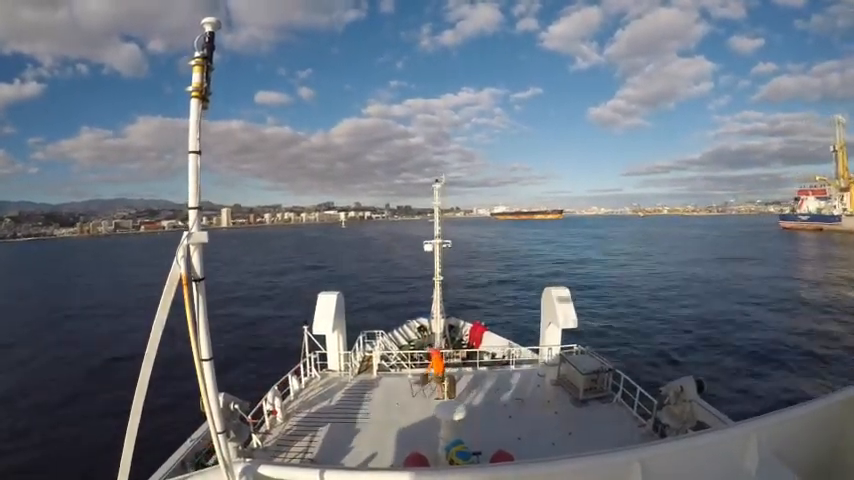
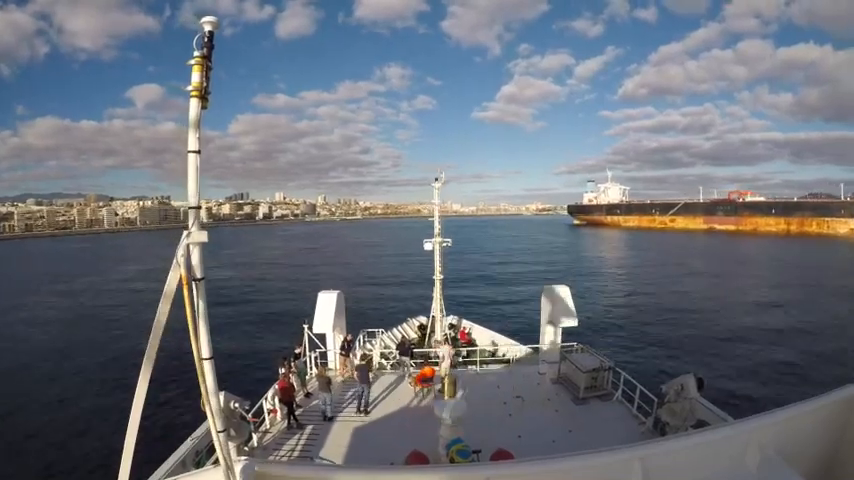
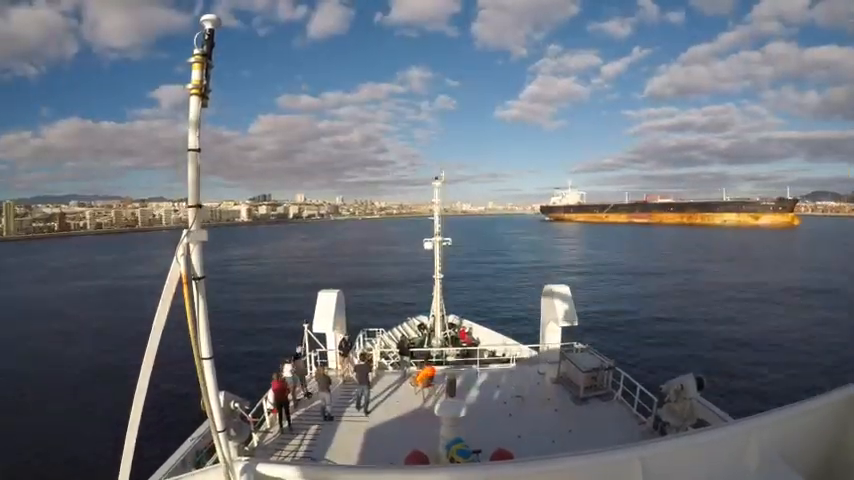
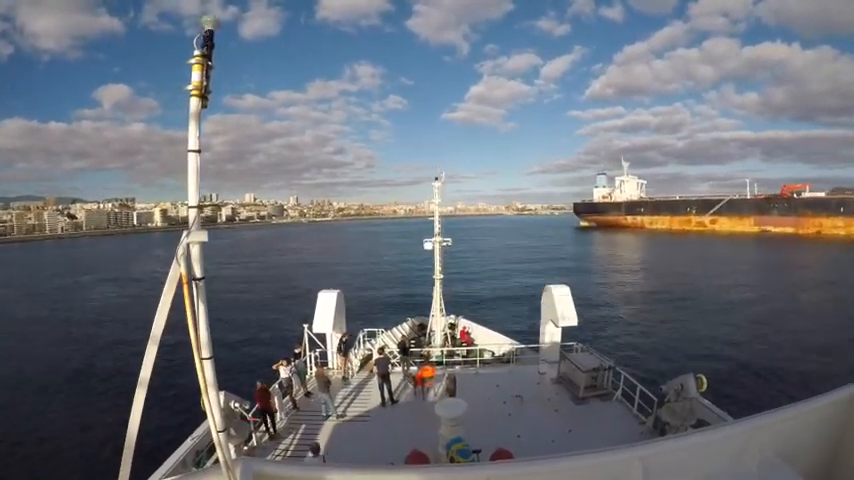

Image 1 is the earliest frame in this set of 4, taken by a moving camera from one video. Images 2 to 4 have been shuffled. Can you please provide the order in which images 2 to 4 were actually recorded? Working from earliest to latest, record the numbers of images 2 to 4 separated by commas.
3, 2, 4
